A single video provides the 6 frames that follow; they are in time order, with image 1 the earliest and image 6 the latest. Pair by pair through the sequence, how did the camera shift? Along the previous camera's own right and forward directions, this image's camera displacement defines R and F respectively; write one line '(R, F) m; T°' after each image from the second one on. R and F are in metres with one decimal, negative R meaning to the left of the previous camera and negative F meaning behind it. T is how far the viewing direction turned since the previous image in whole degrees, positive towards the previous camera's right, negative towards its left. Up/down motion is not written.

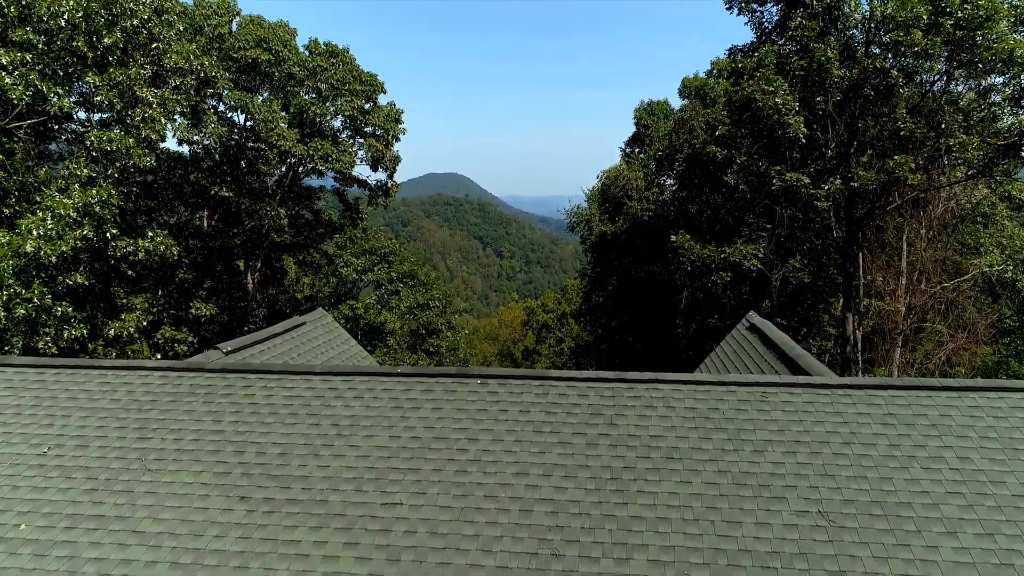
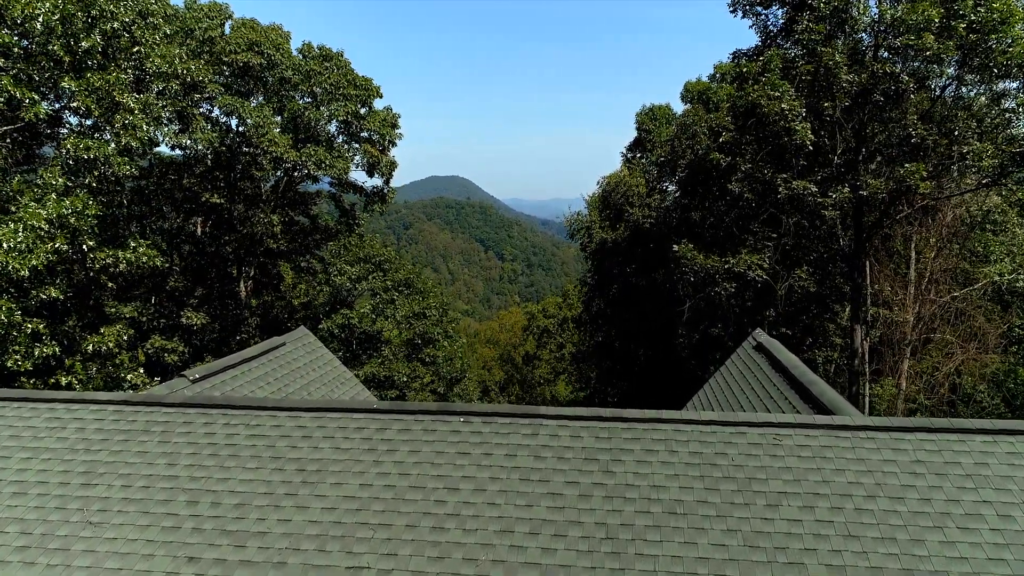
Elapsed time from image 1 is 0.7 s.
(+0.1, +0.4) m; 0°
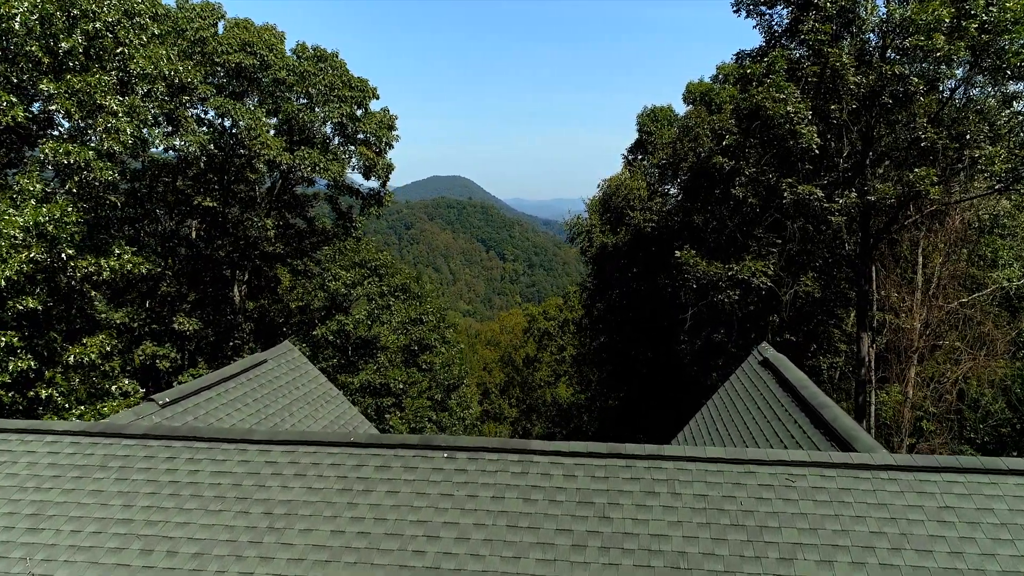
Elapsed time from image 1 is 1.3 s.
(+0.1, +0.3) m; 0°
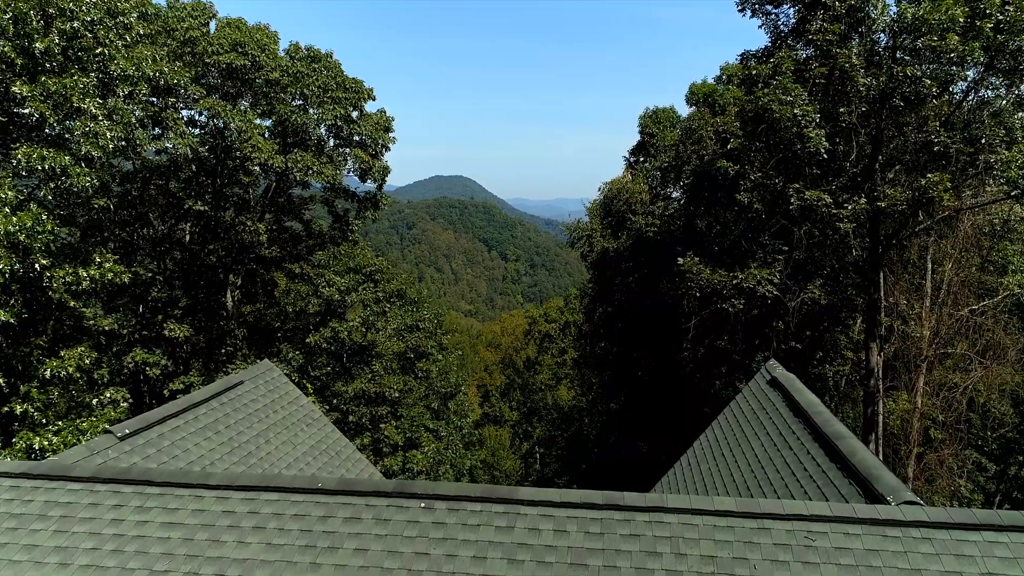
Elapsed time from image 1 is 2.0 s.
(+0.1, +0.4) m; 0°
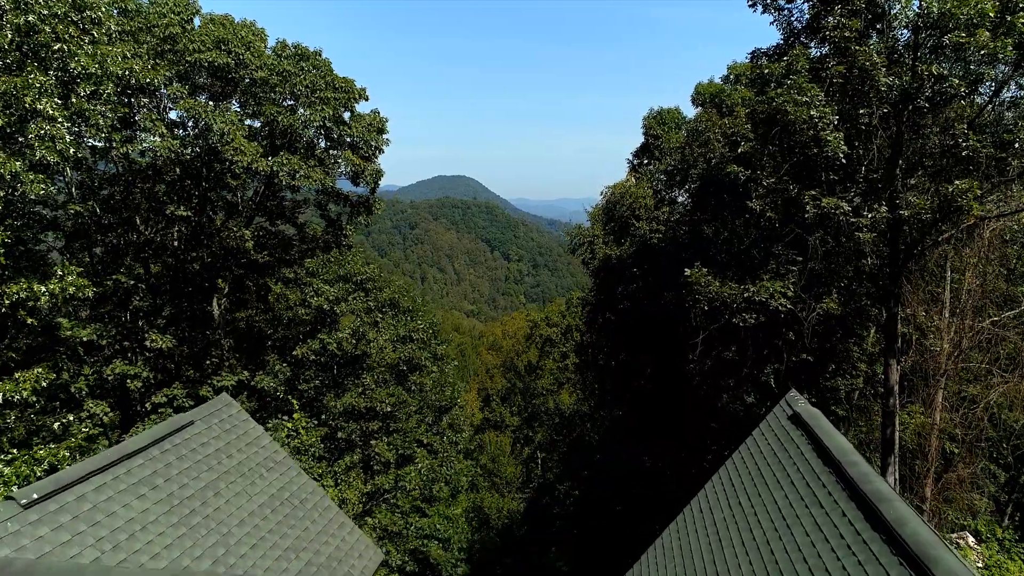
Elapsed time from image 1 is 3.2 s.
(+0.1, +0.7) m; 0°
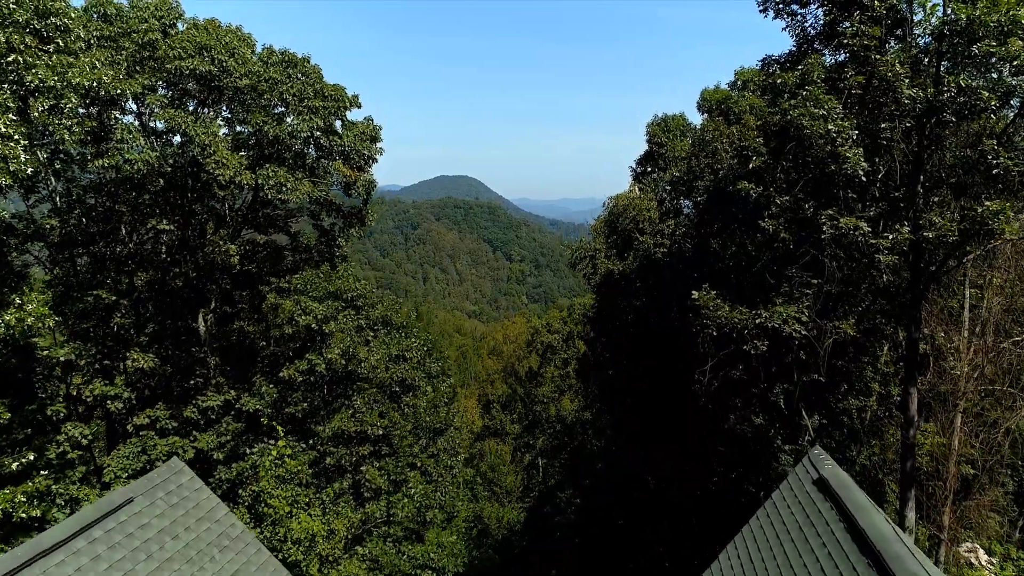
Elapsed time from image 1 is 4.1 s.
(+0.1, +0.6) m; 0°
